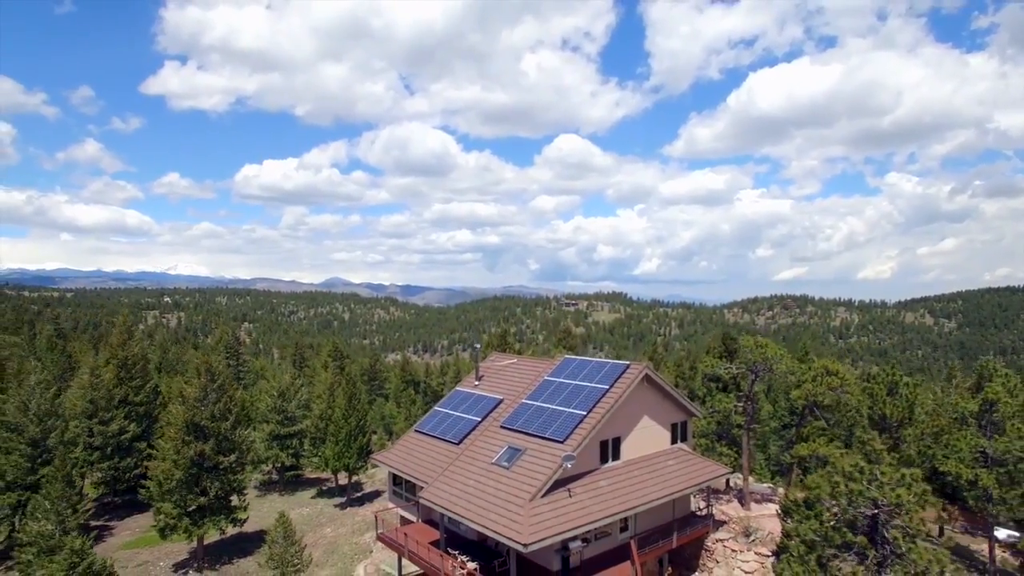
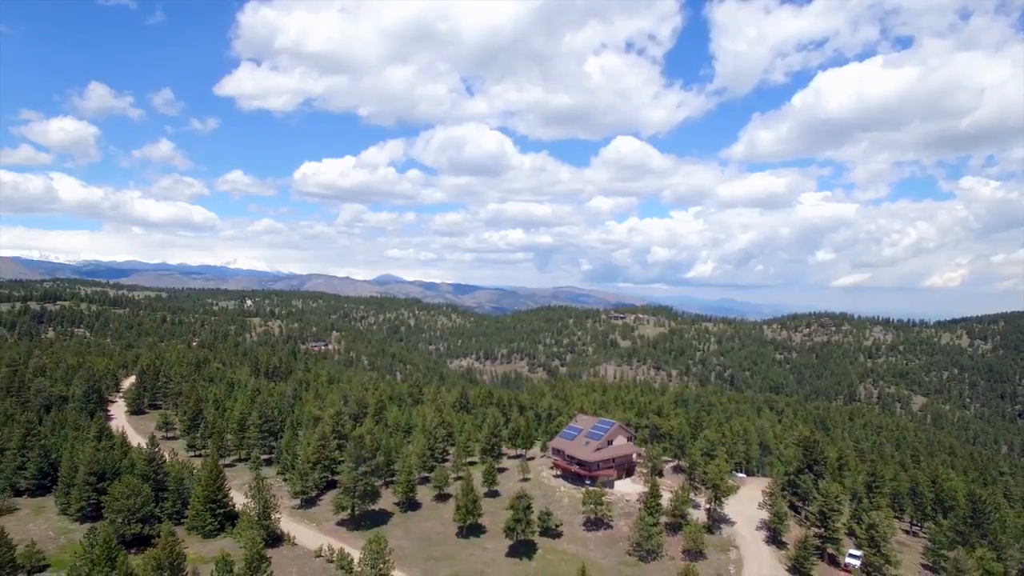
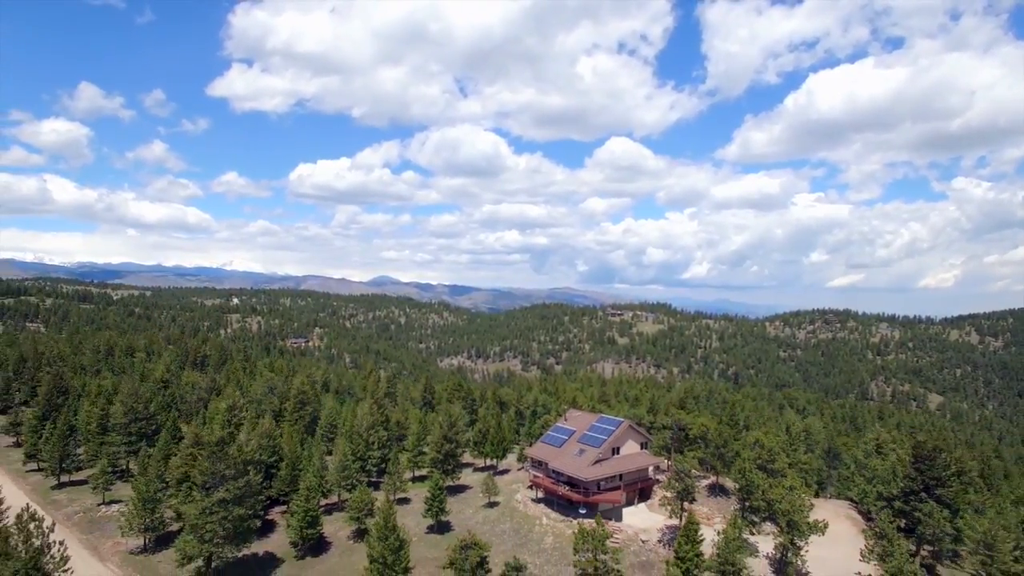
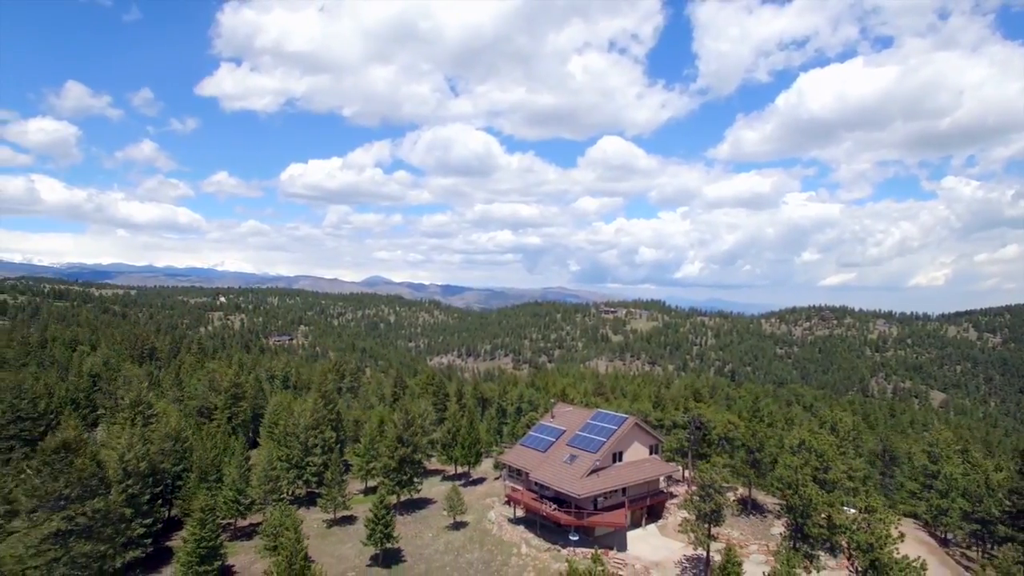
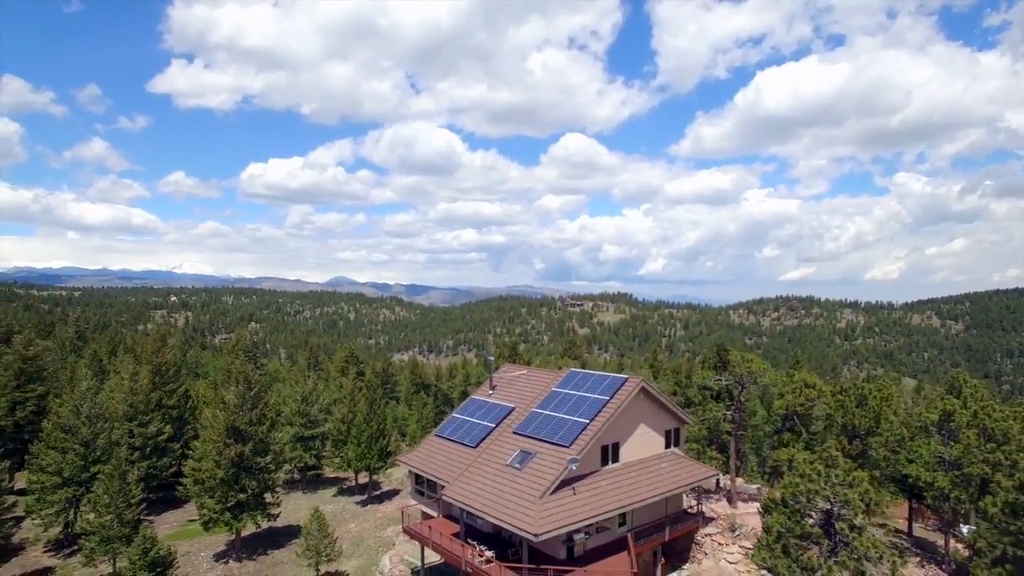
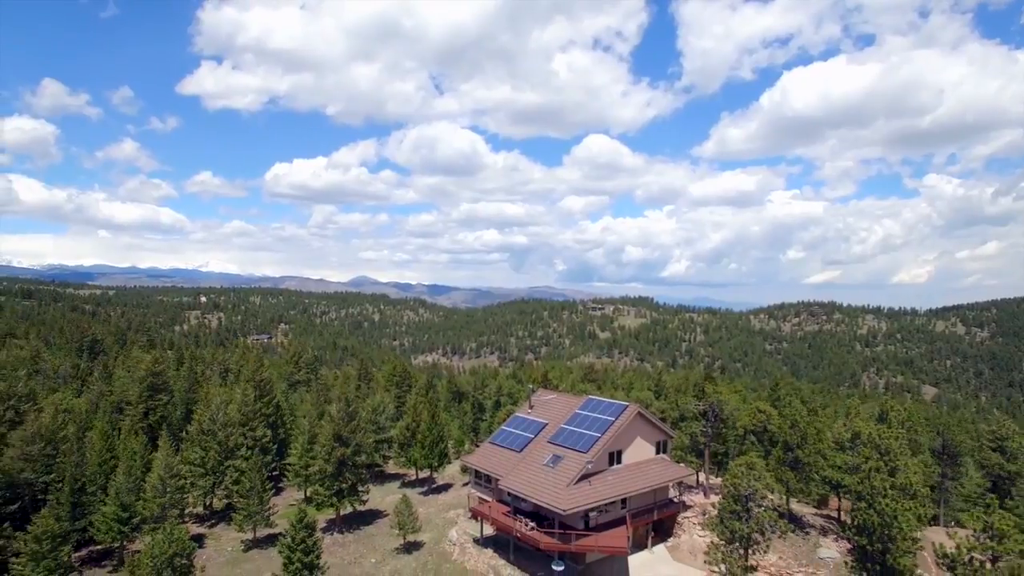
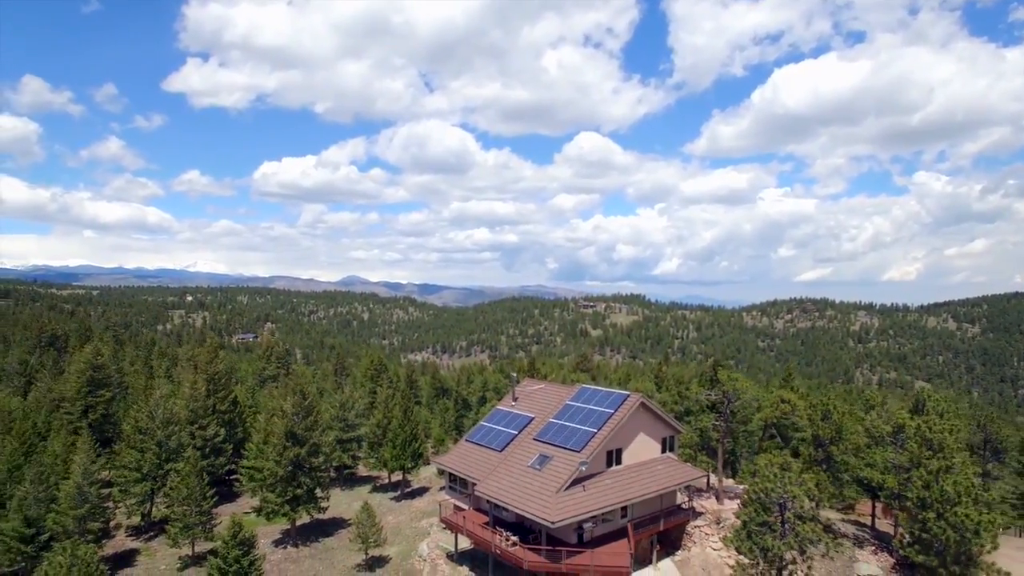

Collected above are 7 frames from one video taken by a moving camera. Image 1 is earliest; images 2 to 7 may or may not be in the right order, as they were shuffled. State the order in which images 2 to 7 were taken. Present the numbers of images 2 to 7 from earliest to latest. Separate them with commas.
5, 7, 6, 4, 3, 2
